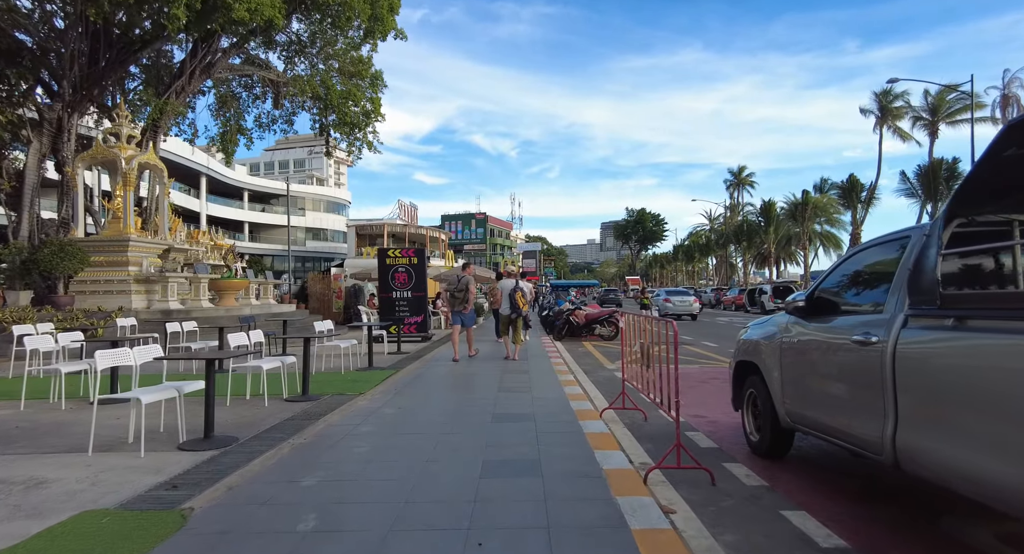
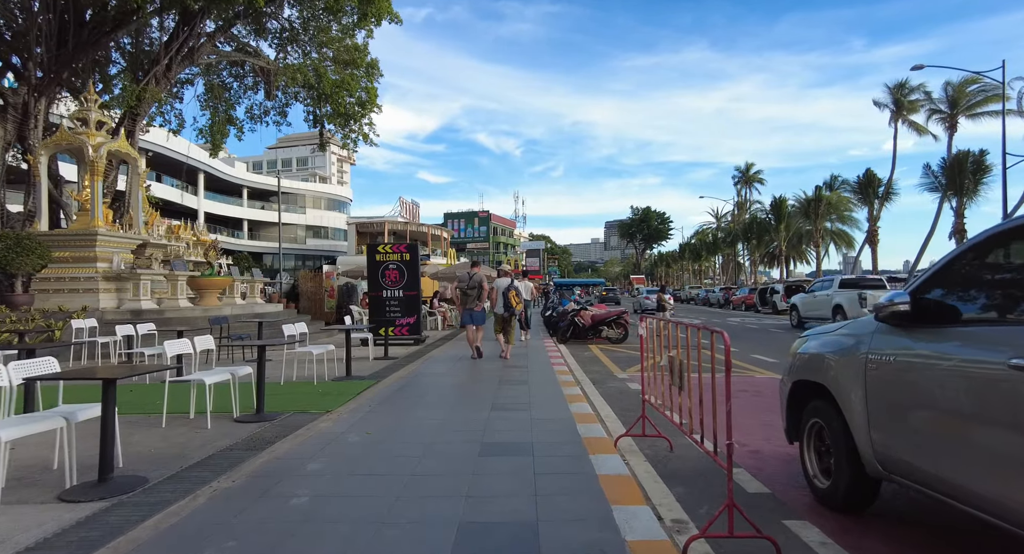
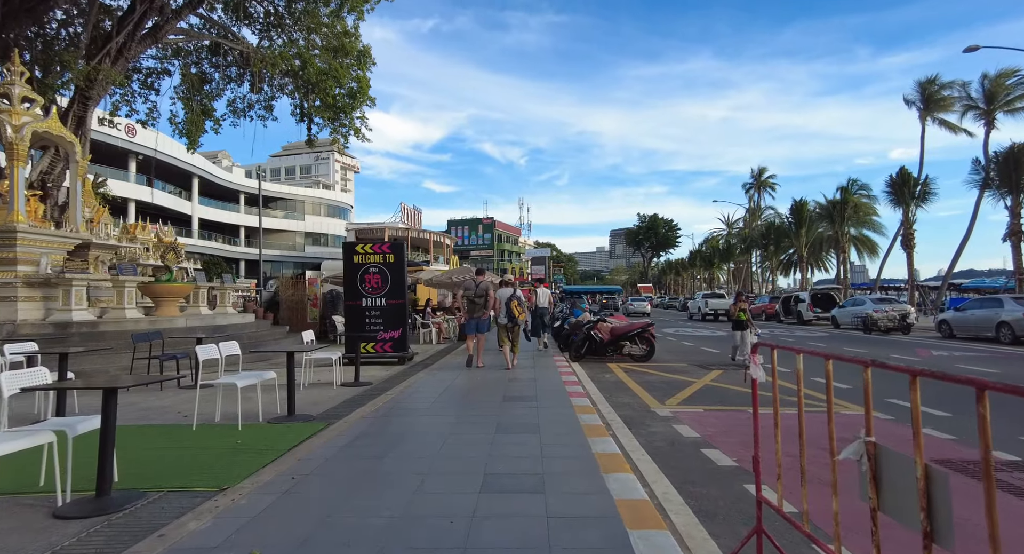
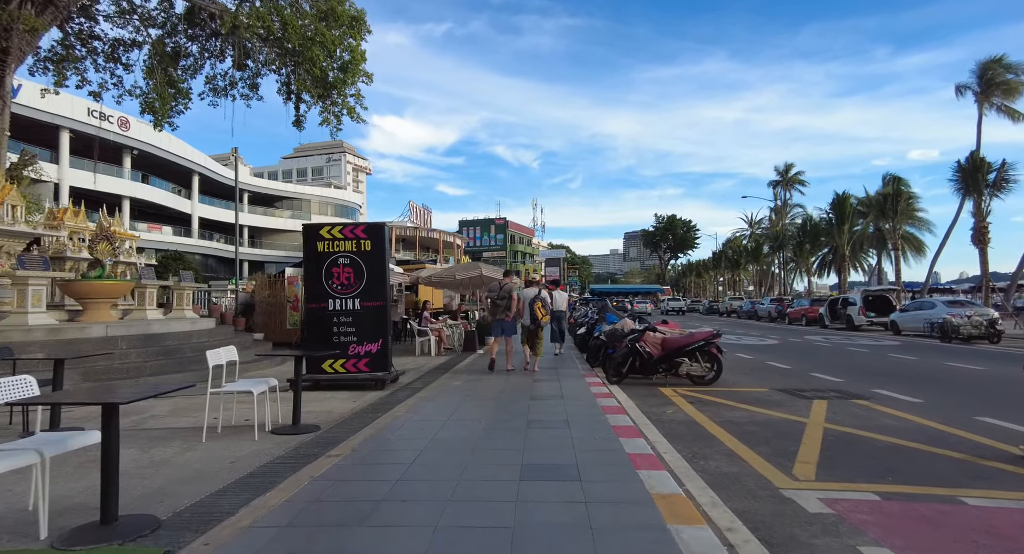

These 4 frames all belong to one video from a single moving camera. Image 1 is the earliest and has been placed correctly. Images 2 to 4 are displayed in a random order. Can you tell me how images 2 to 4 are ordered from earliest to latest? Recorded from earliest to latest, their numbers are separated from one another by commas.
2, 3, 4
